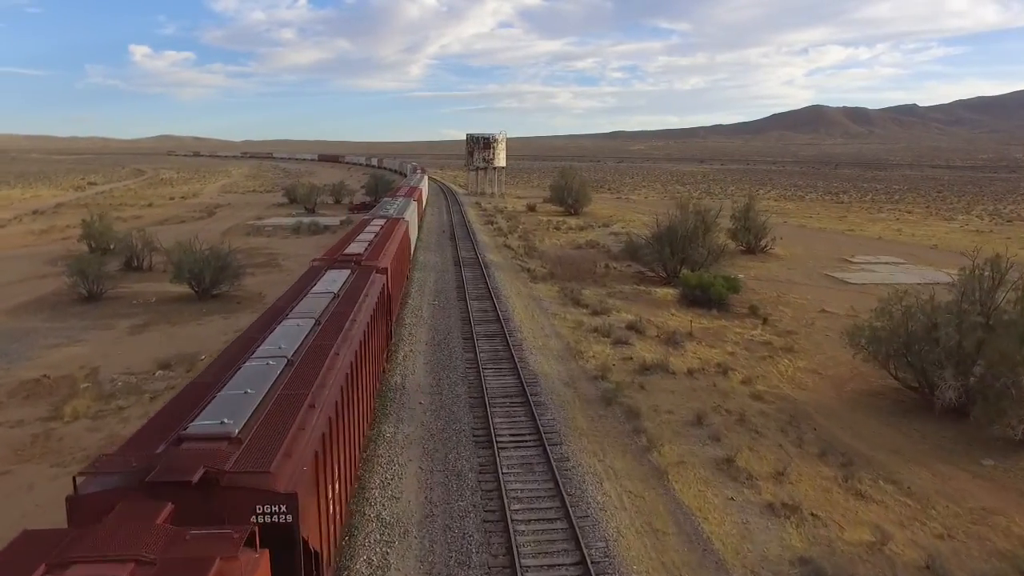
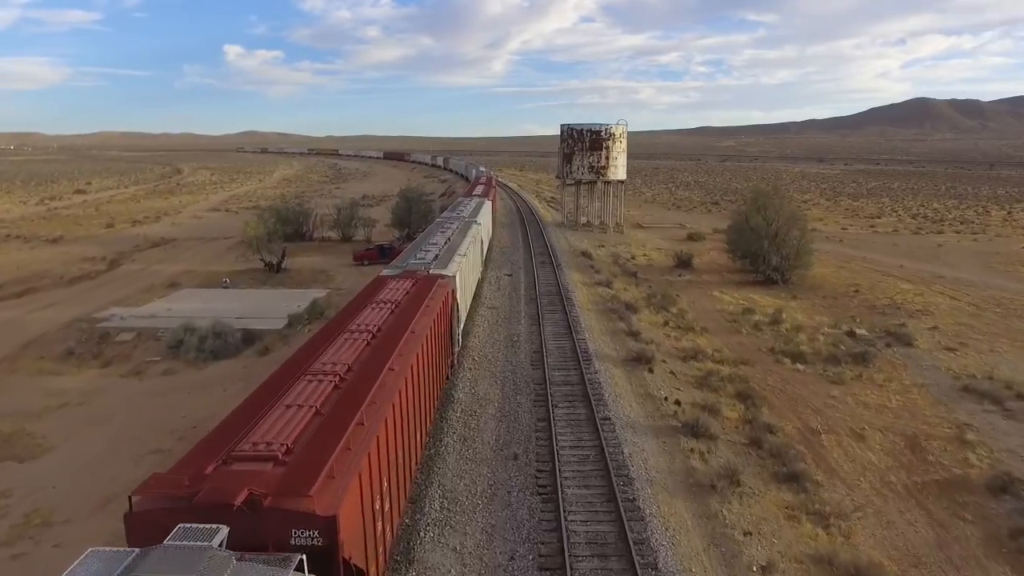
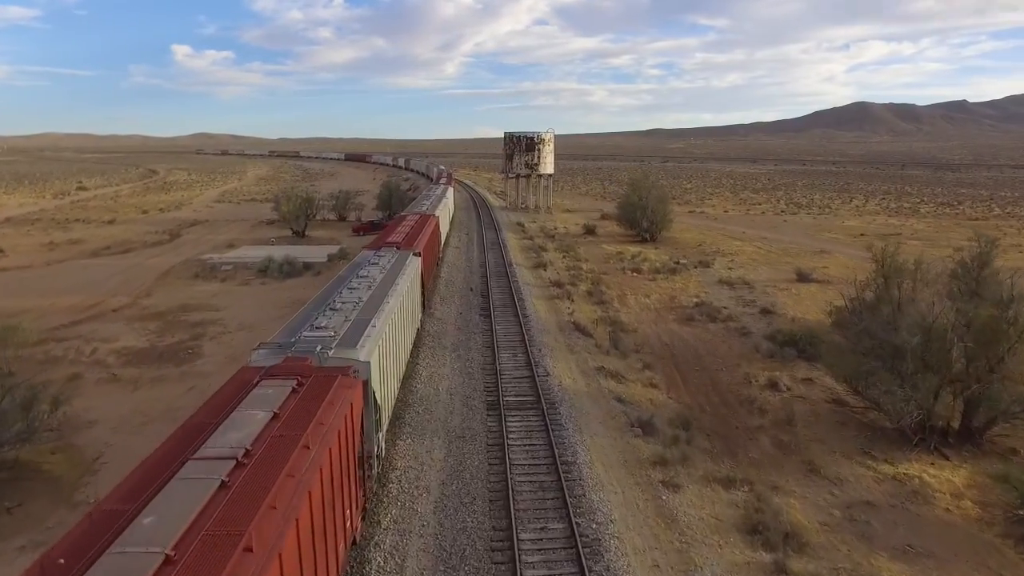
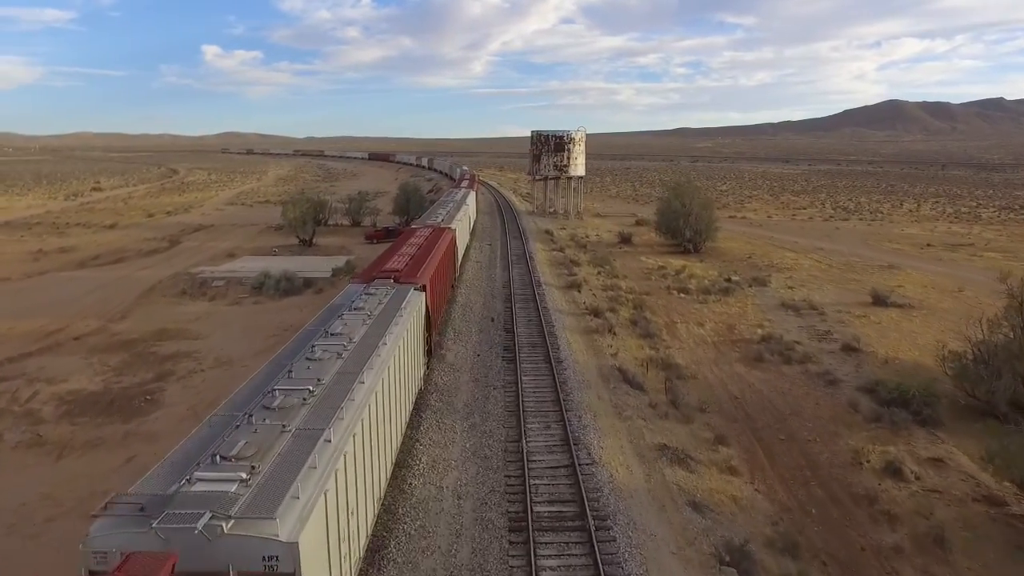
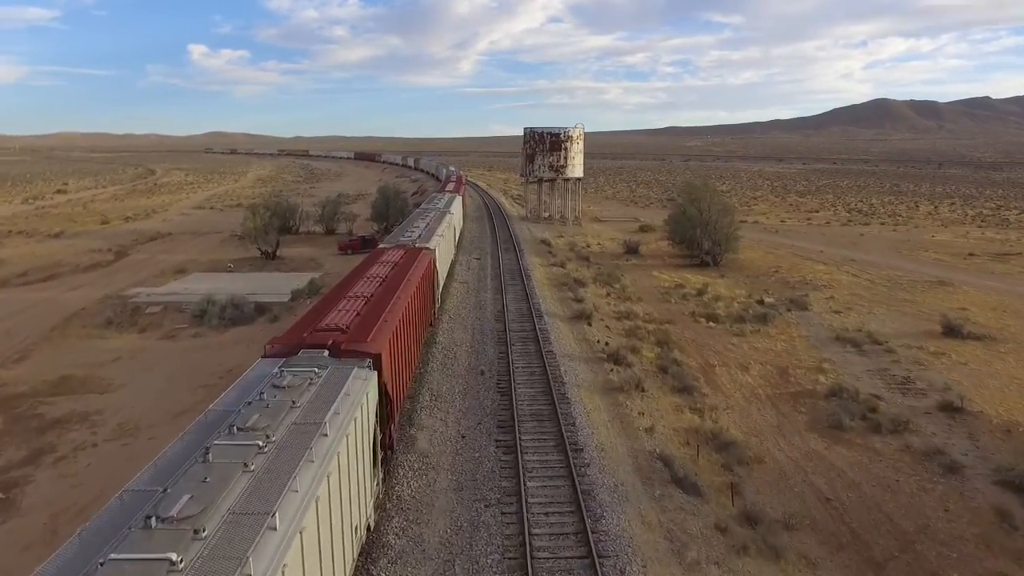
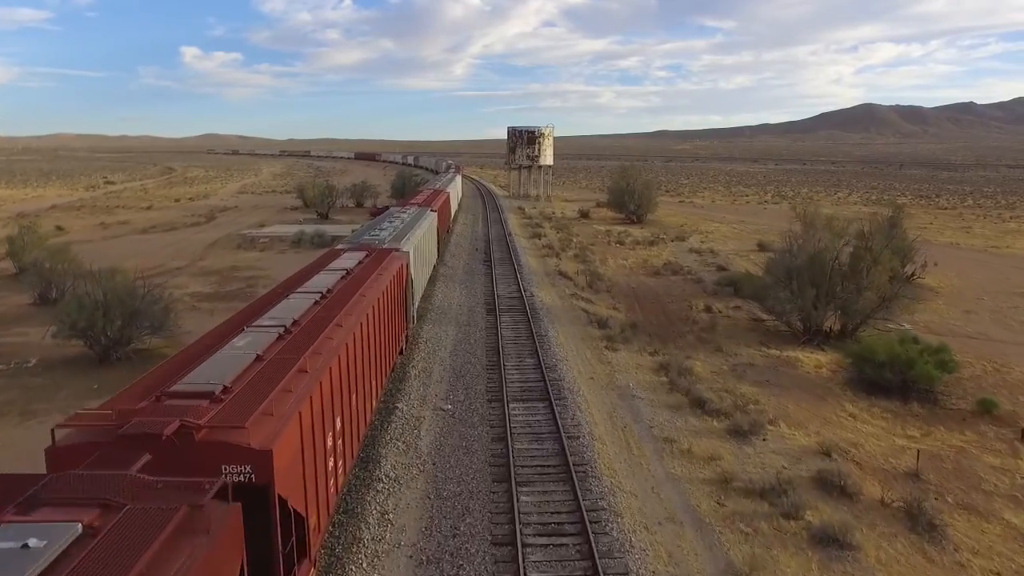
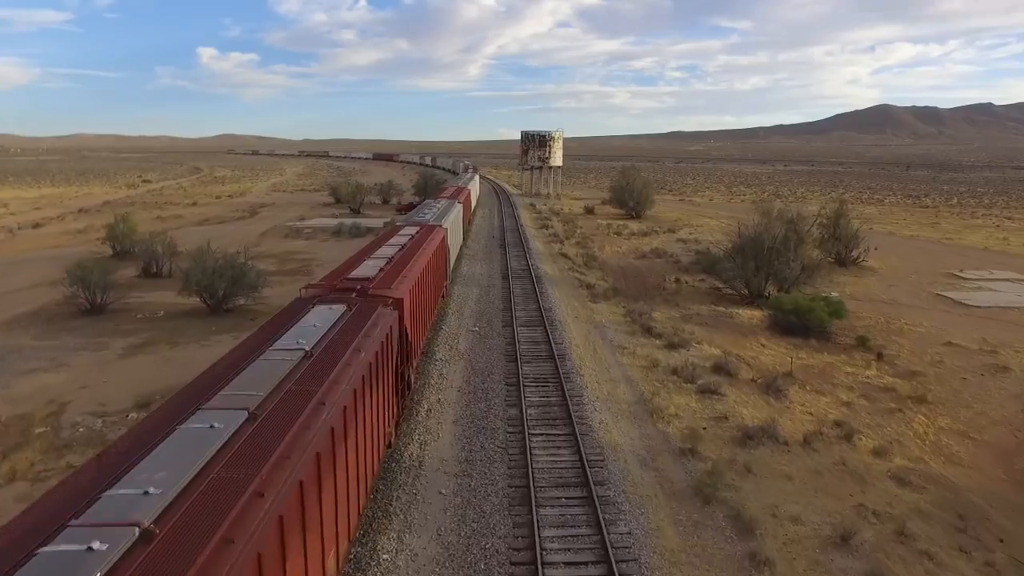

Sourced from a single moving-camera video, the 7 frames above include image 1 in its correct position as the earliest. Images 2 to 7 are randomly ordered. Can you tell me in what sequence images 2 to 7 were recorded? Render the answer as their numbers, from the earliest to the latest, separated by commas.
7, 6, 3, 4, 5, 2
